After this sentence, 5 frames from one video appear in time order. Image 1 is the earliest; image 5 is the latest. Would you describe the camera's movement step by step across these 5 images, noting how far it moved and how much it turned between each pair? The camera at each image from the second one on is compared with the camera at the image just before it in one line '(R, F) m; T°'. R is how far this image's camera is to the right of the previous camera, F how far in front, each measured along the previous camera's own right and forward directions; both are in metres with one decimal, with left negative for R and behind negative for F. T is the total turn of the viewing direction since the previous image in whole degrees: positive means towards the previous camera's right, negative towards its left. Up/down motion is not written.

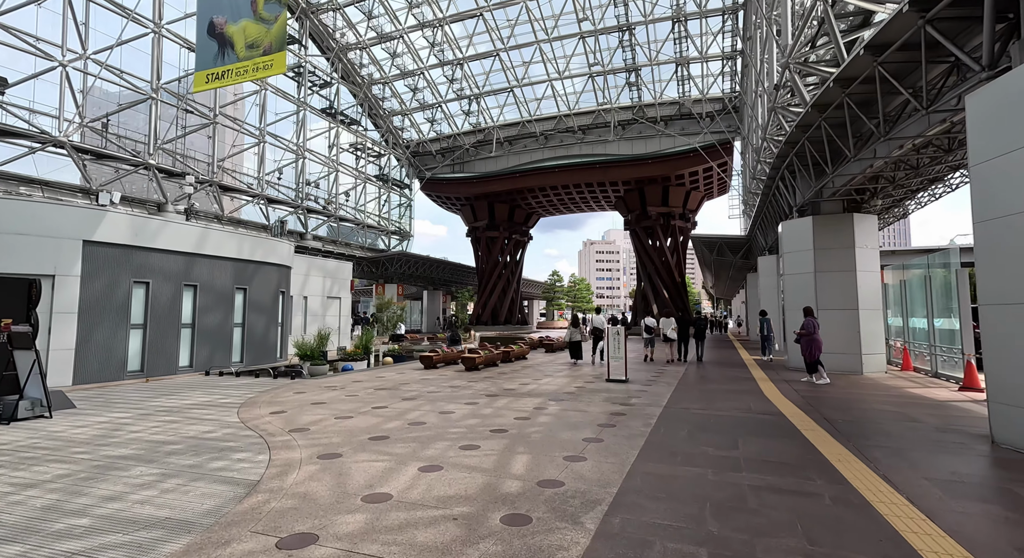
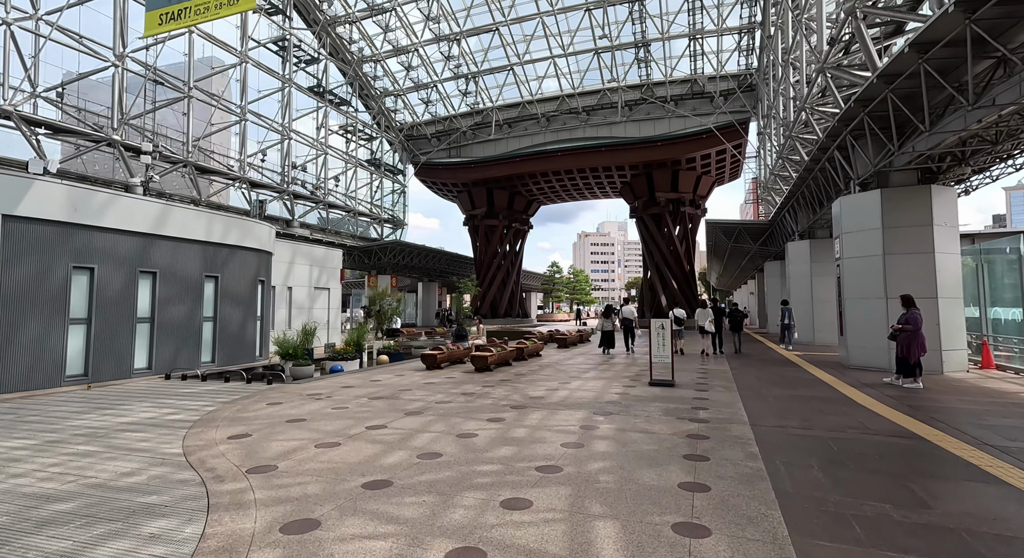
(-0.6, +2.1) m; +1°
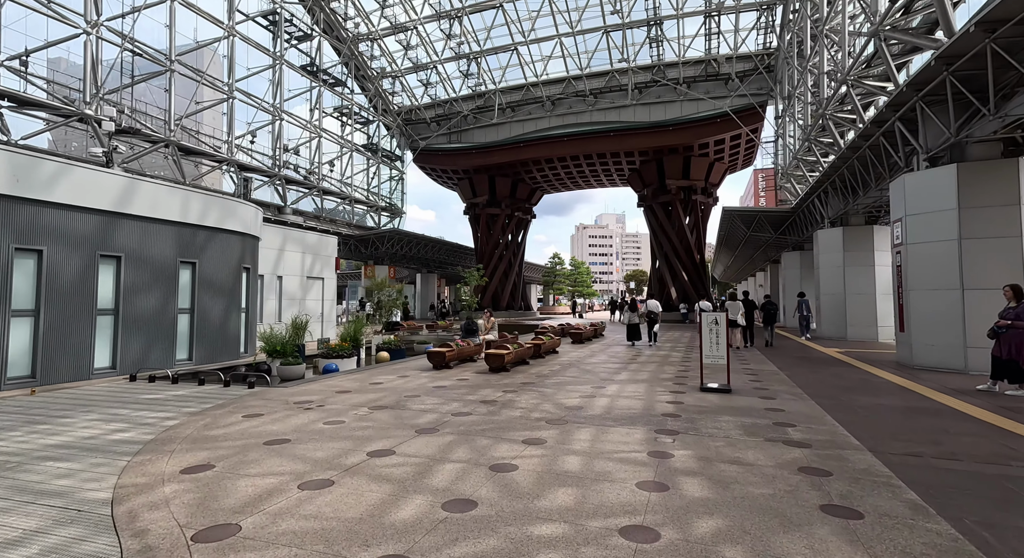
(-0.5, +1.6) m; 0°
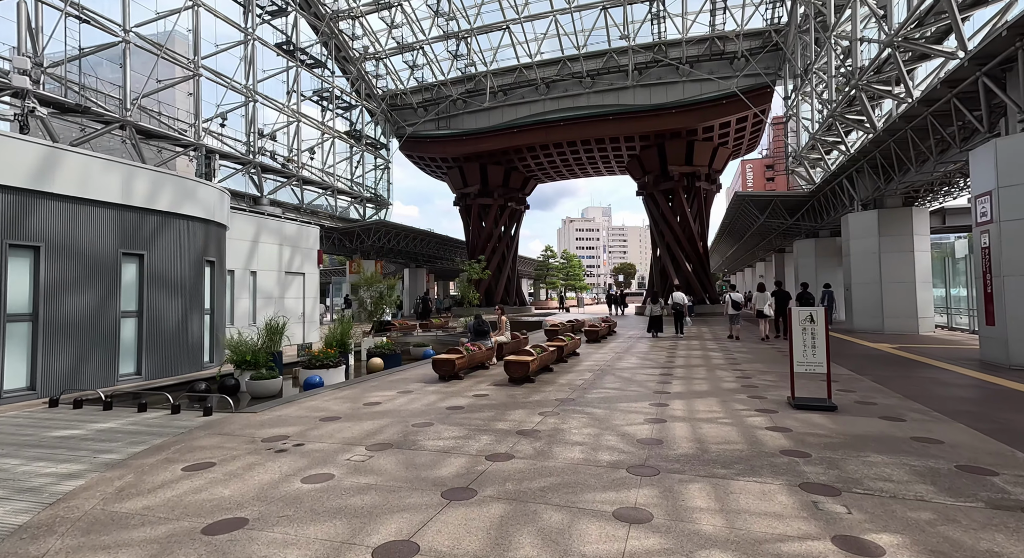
(-0.7, +2.0) m; +2°
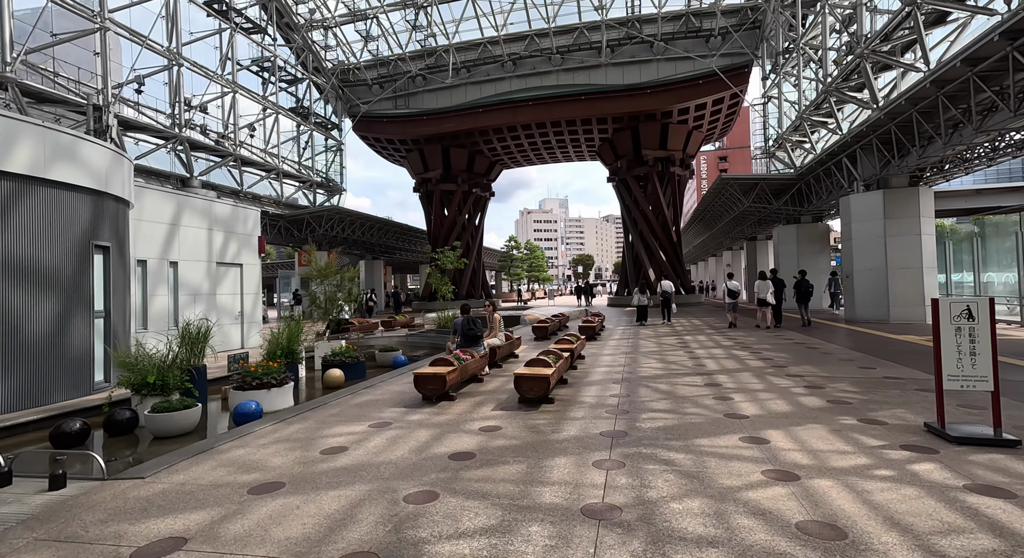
(-0.7, +2.4) m; +5°
